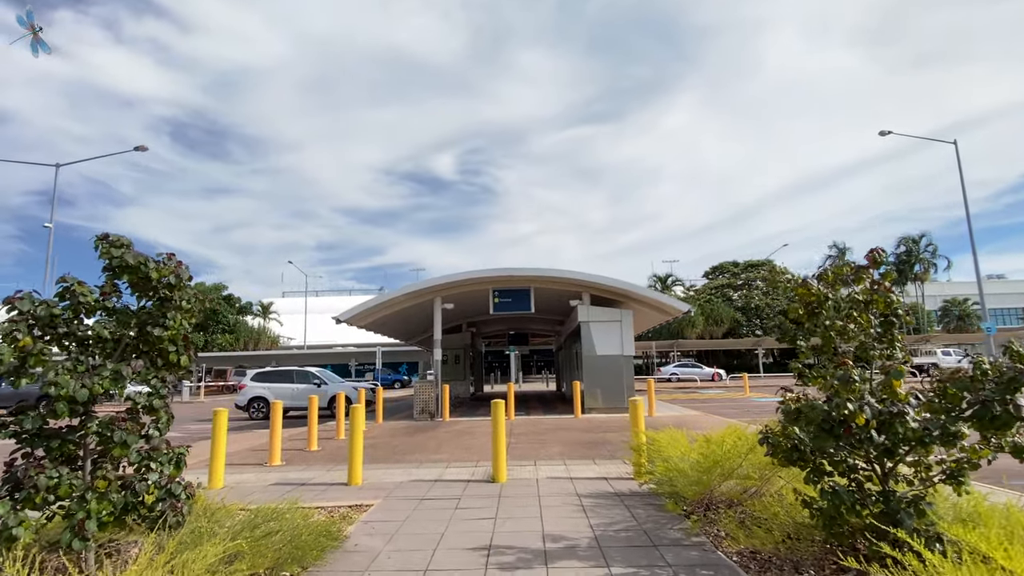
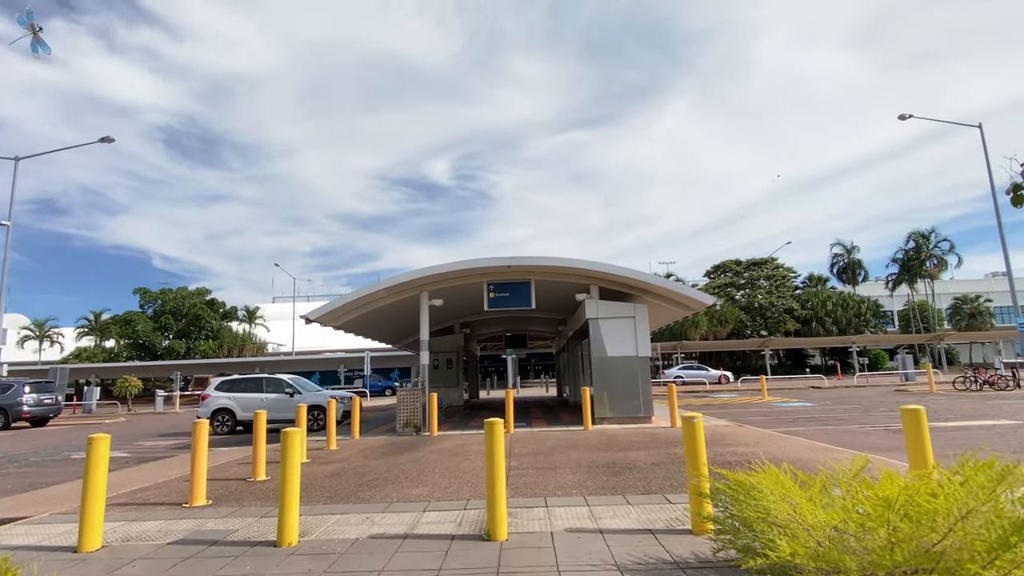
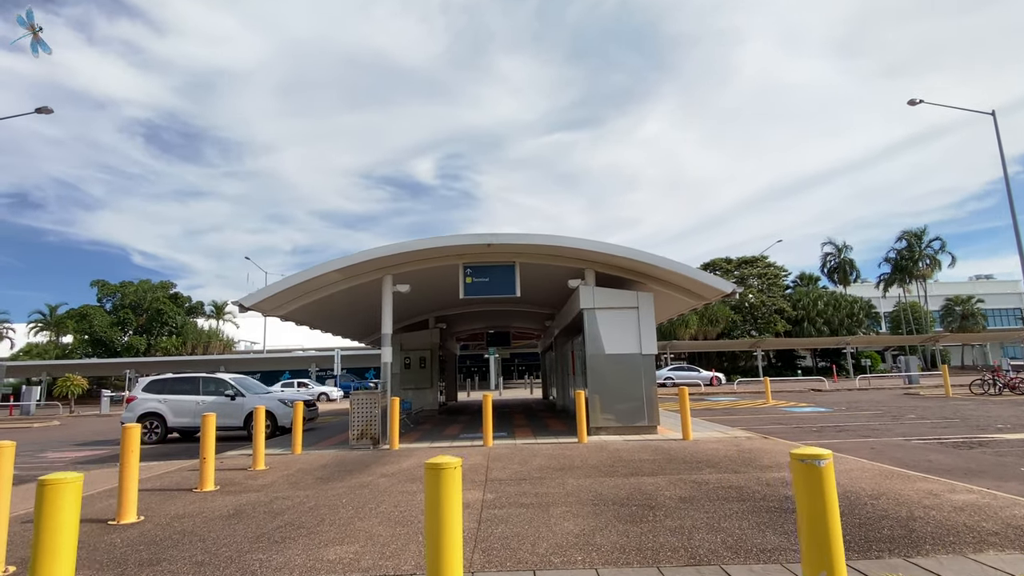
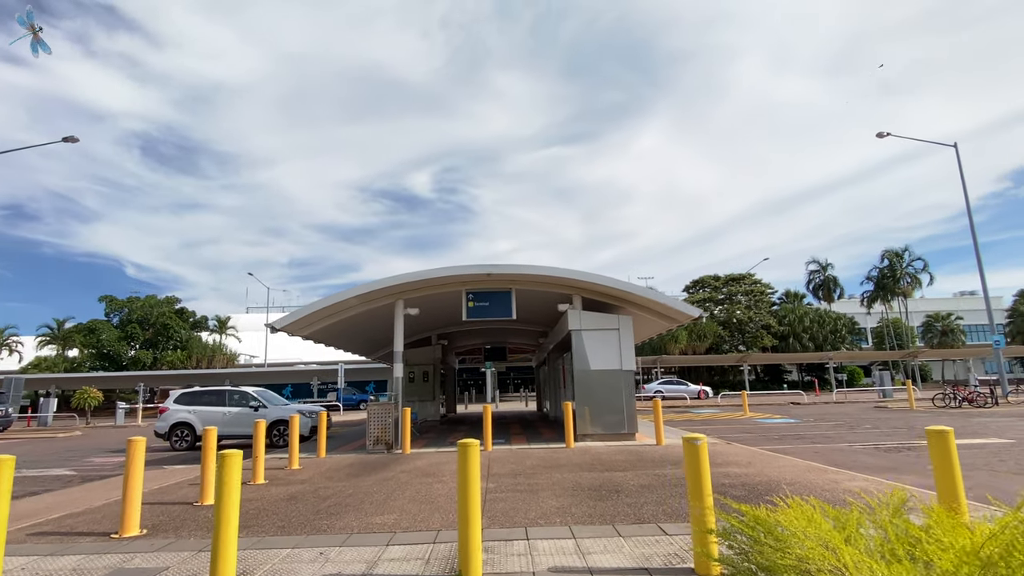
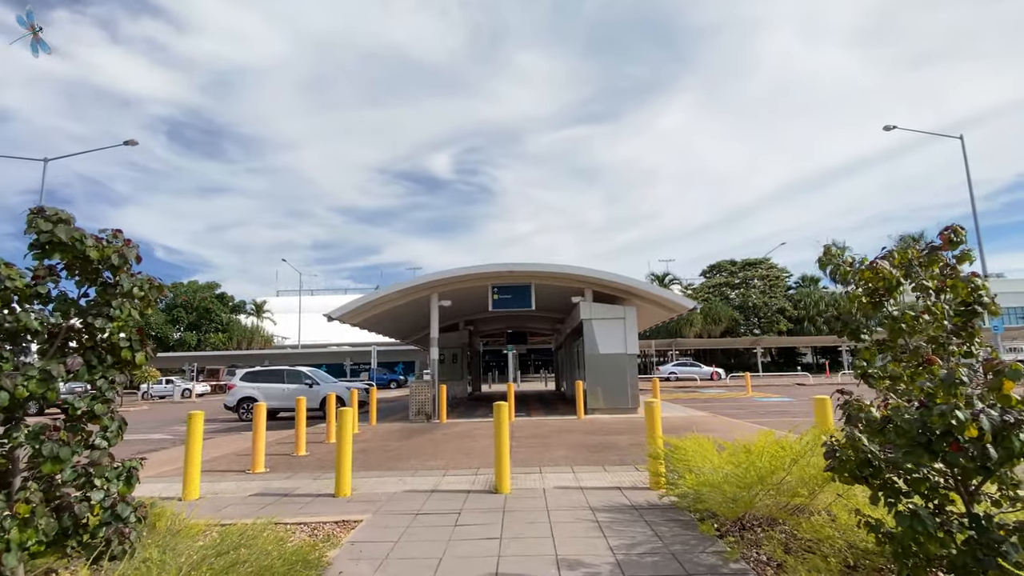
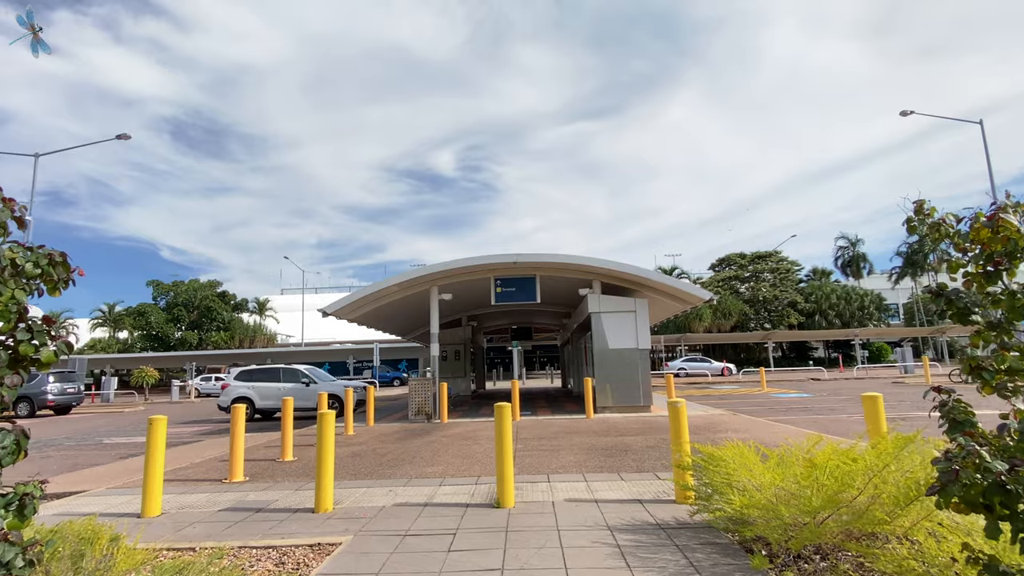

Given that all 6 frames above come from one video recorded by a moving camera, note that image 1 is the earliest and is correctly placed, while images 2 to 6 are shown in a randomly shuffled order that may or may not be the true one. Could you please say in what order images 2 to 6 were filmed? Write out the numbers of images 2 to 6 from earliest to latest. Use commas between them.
5, 6, 2, 4, 3
